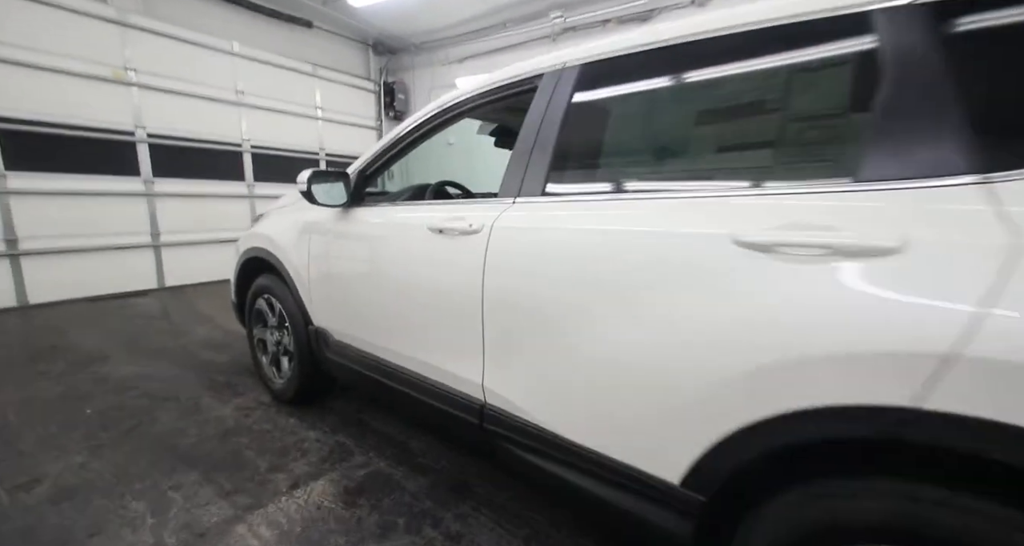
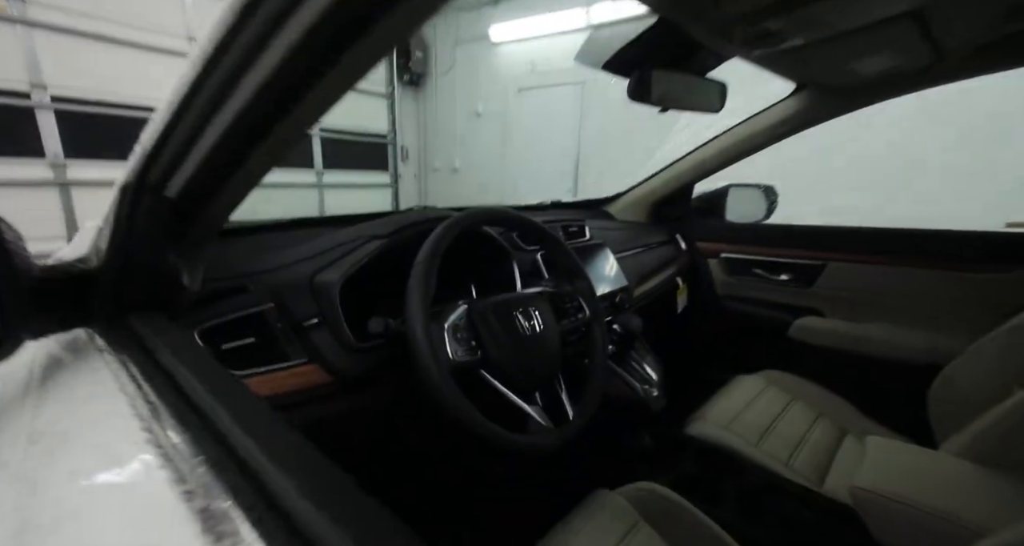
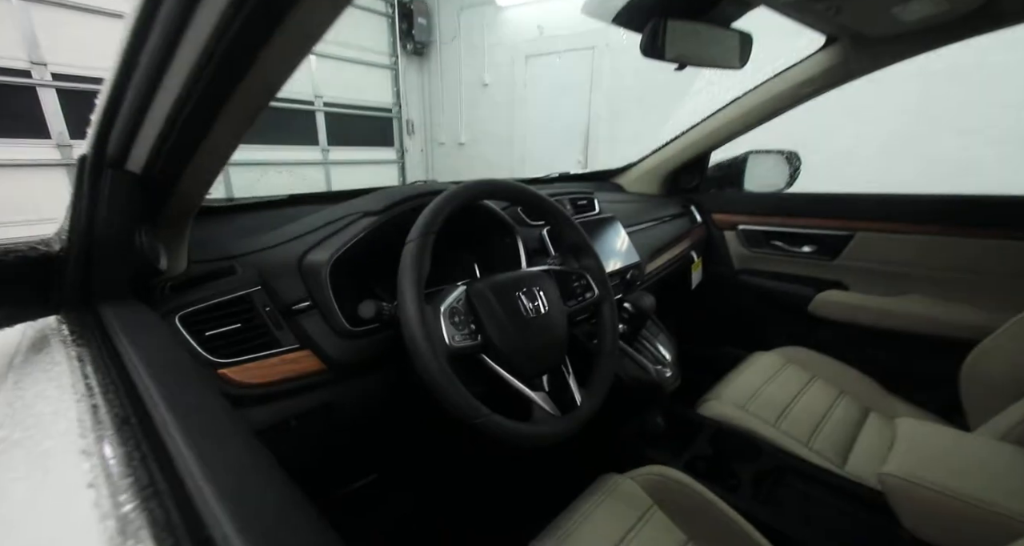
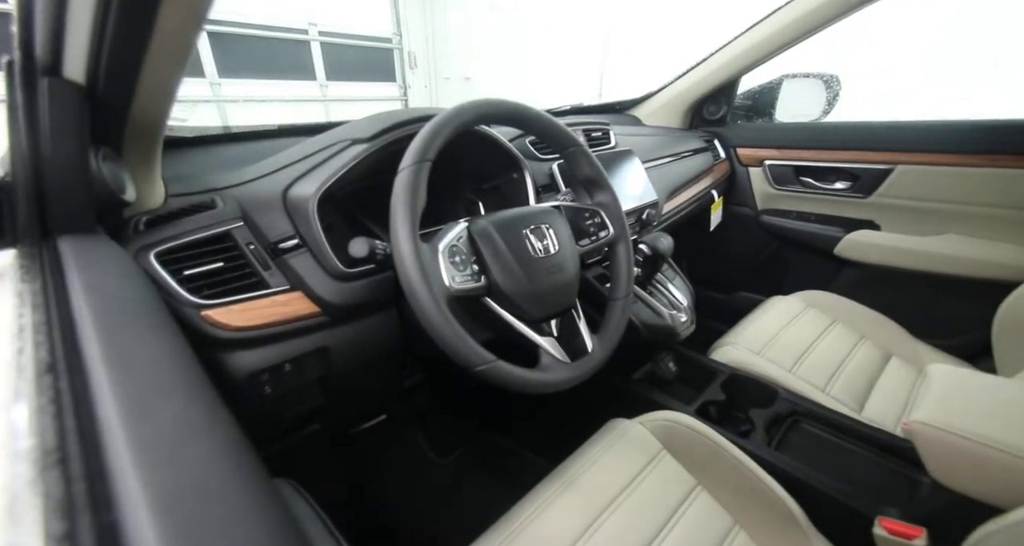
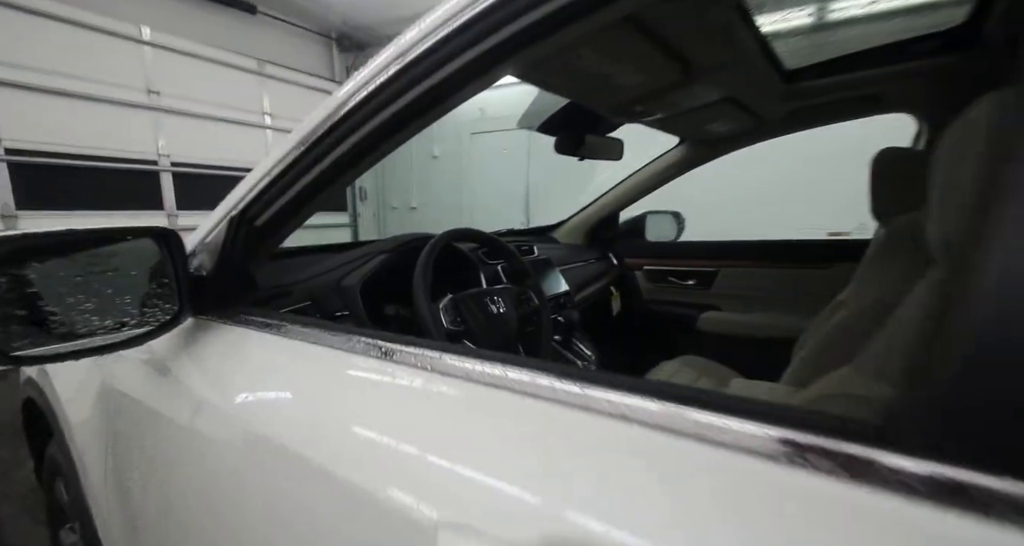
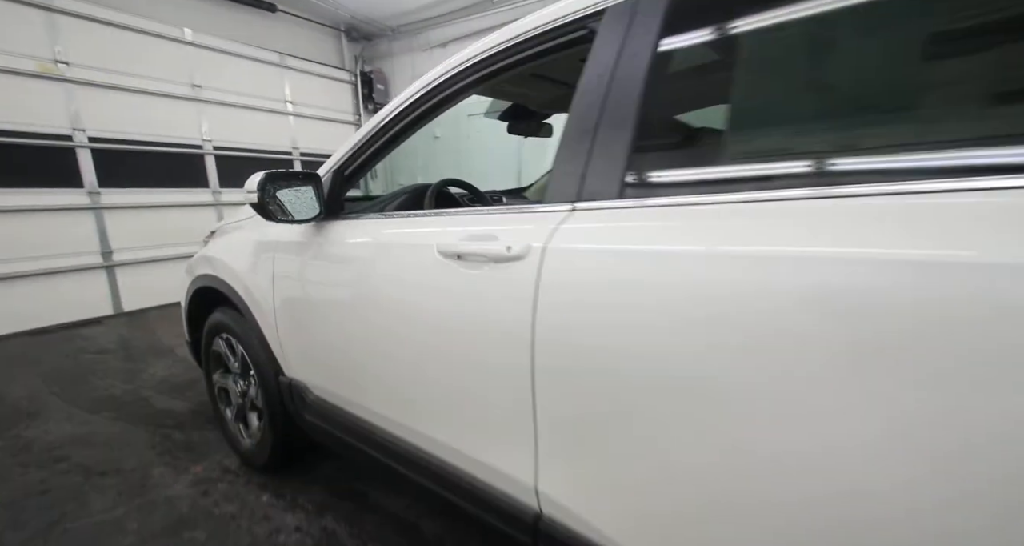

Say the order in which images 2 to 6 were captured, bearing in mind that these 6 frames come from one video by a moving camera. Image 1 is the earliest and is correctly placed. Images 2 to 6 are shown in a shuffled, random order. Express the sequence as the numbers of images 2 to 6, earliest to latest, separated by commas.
6, 5, 2, 3, 4
